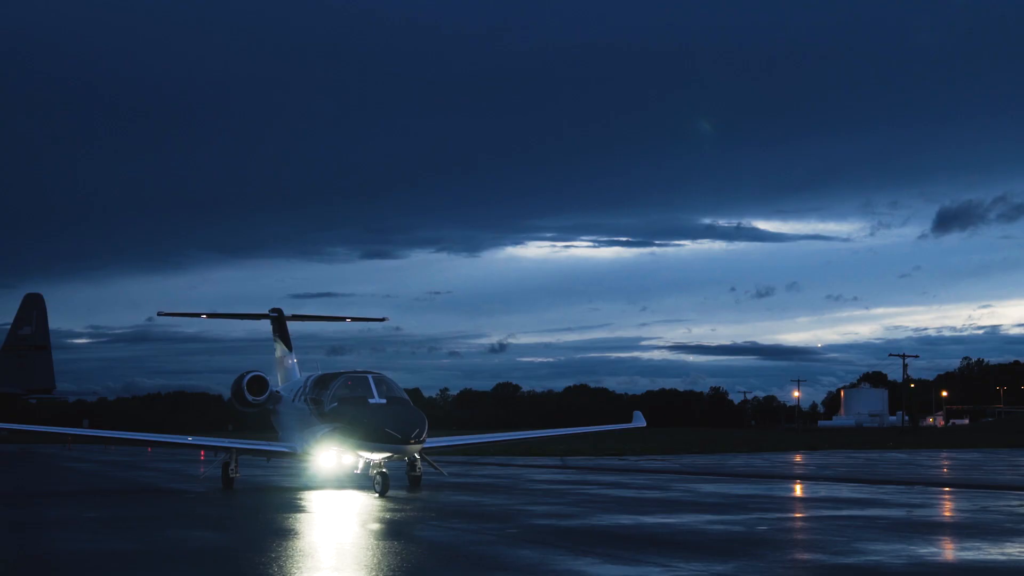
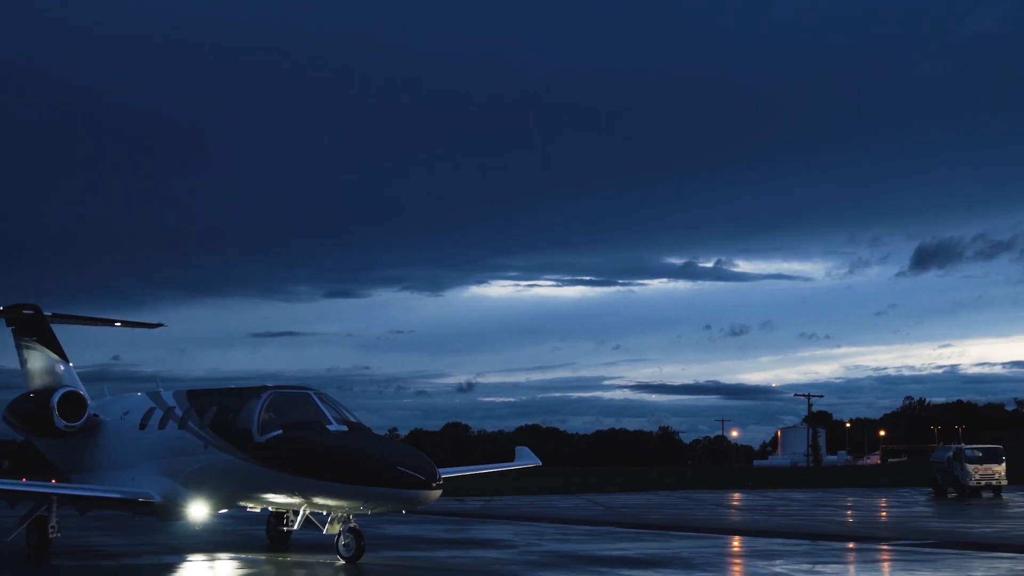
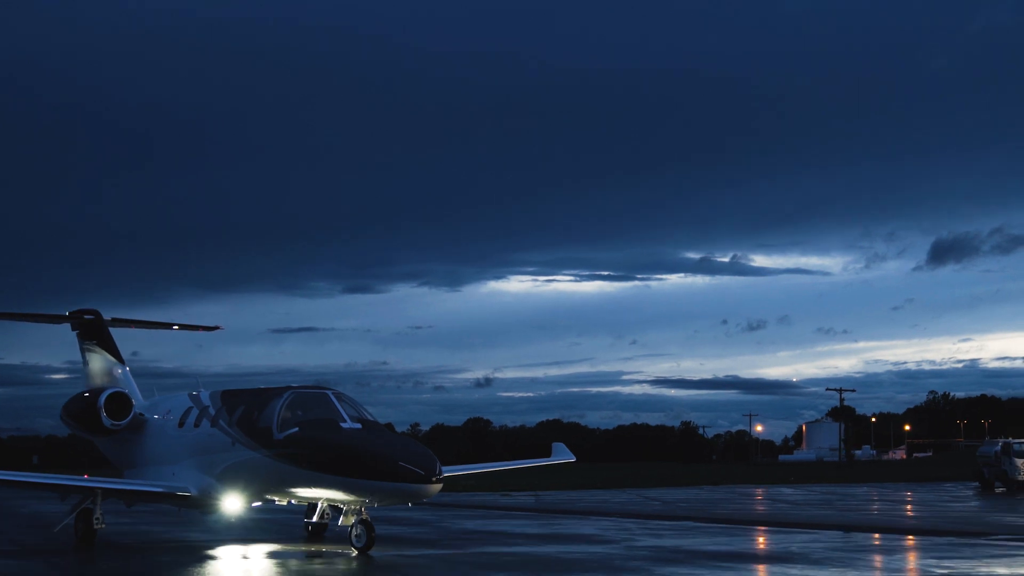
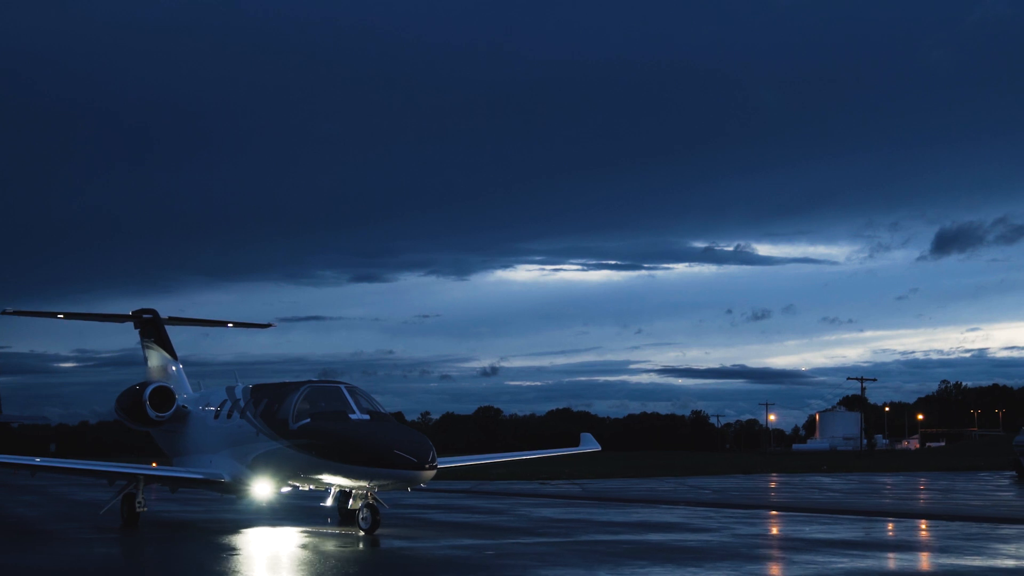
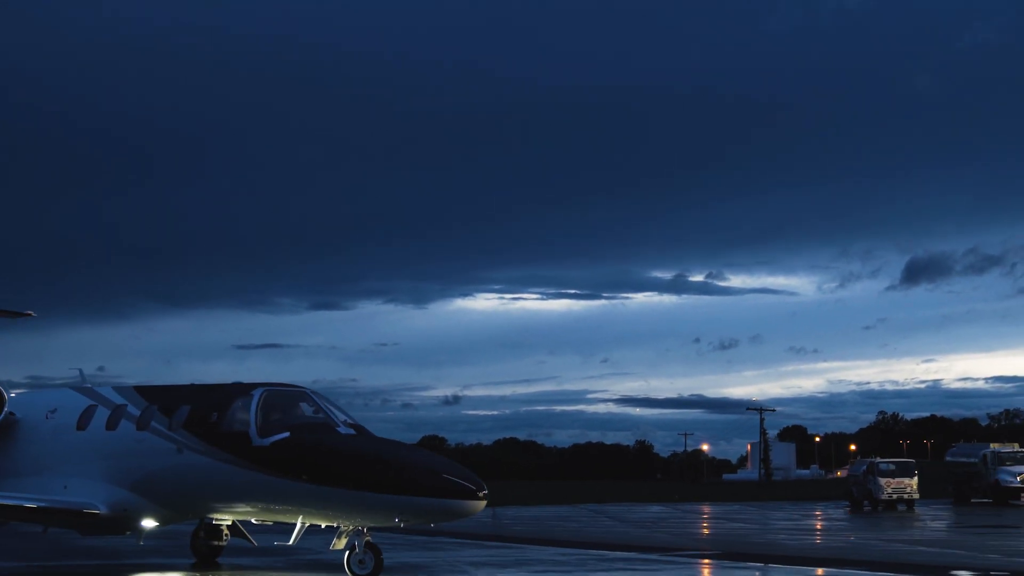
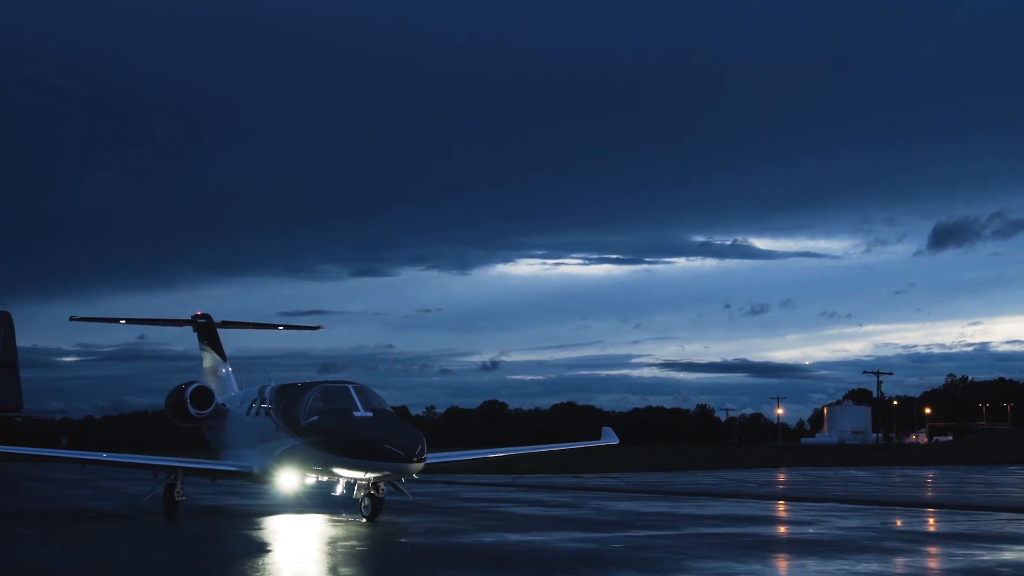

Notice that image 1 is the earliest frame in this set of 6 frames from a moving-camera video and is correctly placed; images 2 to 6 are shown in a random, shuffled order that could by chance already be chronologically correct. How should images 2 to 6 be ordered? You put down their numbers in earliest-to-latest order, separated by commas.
6, 4, 3, 2, 5
